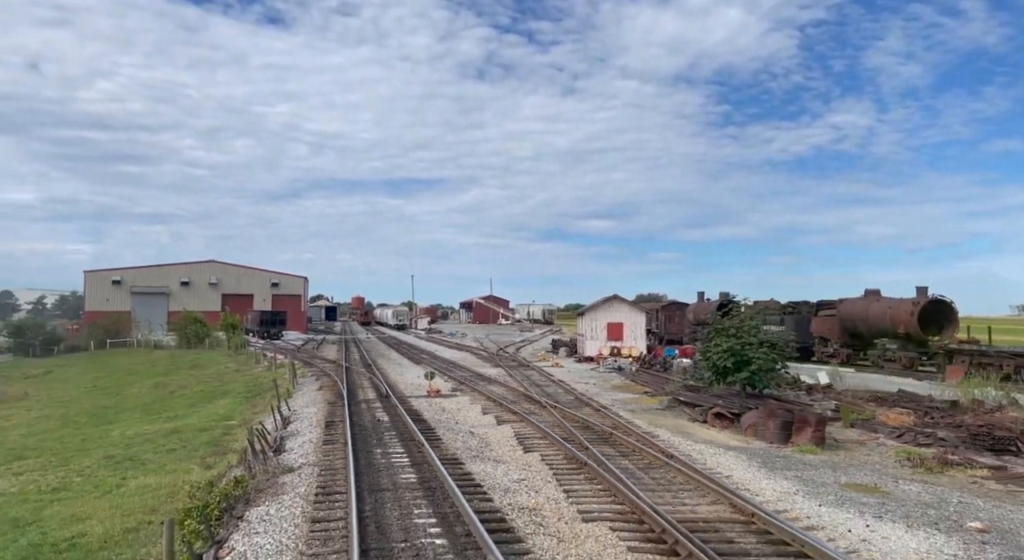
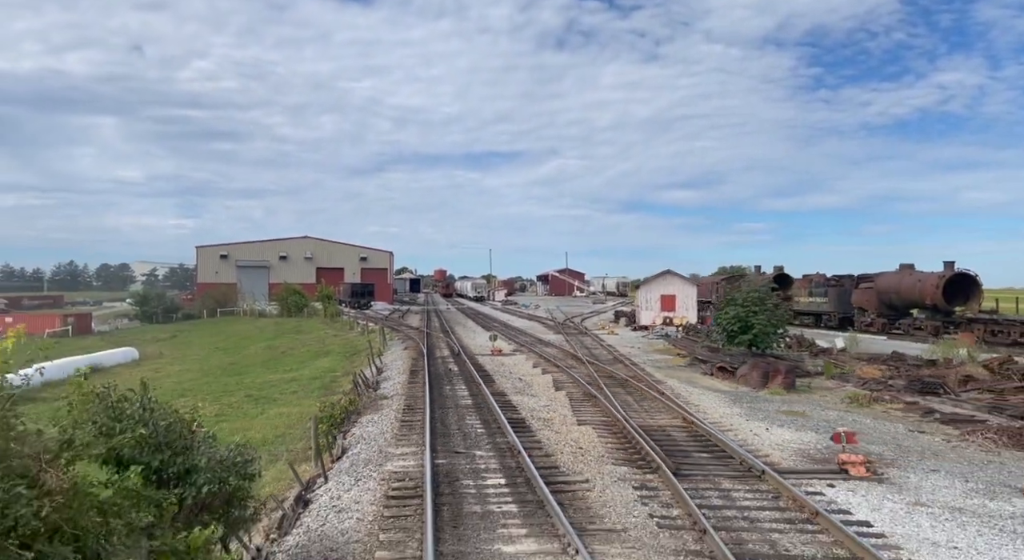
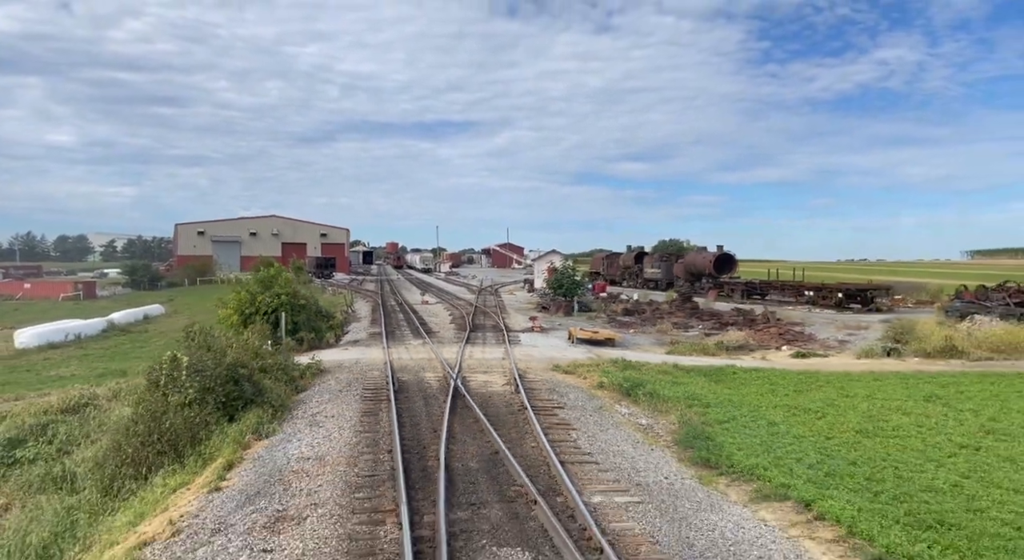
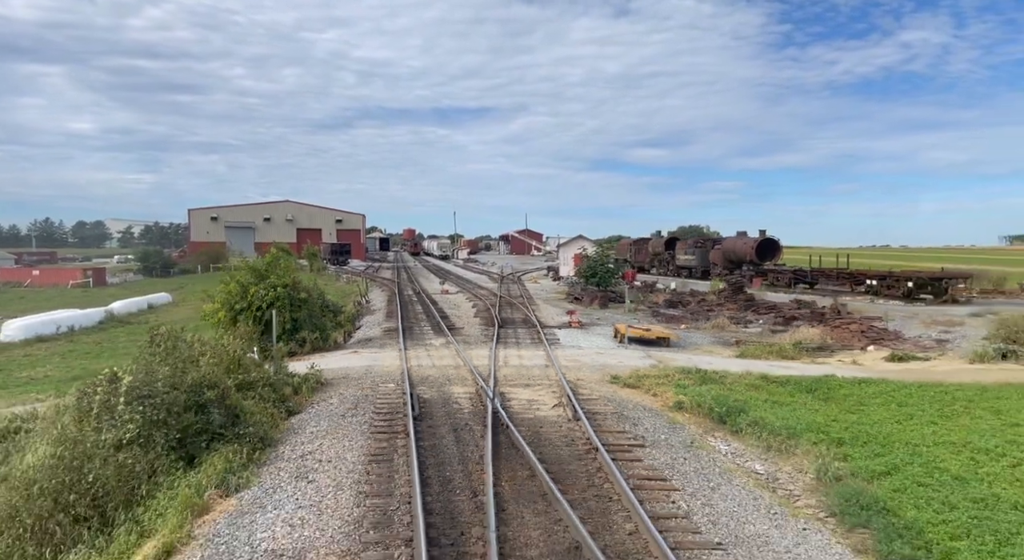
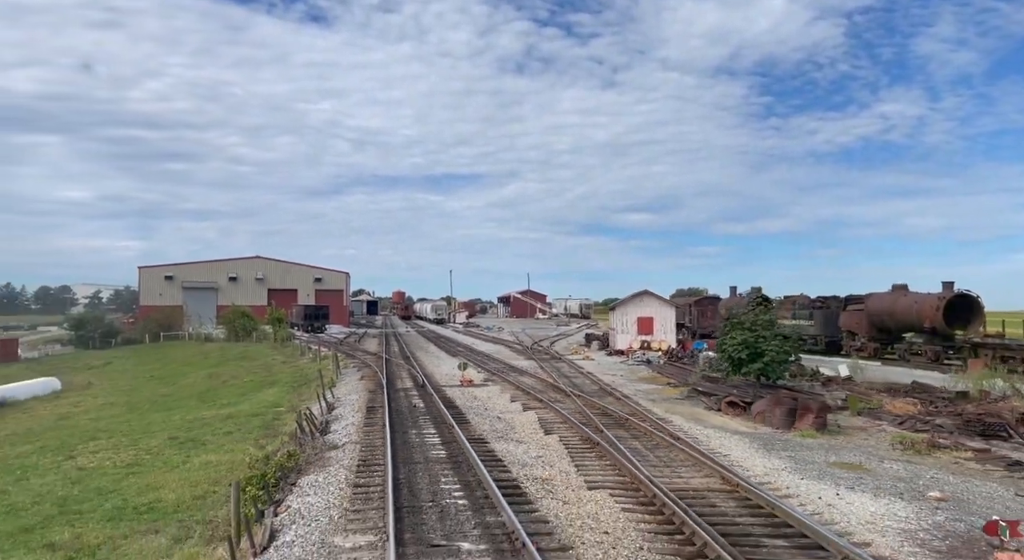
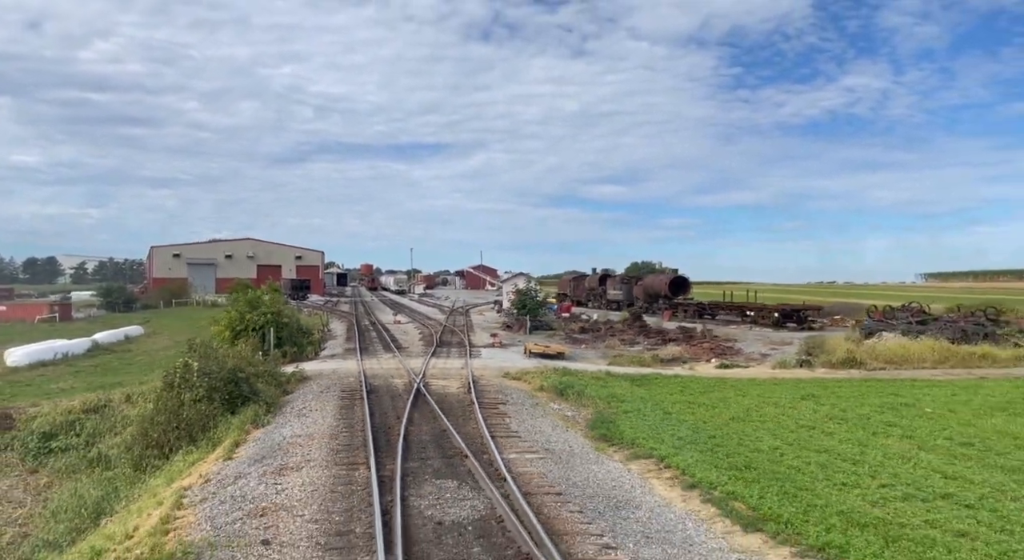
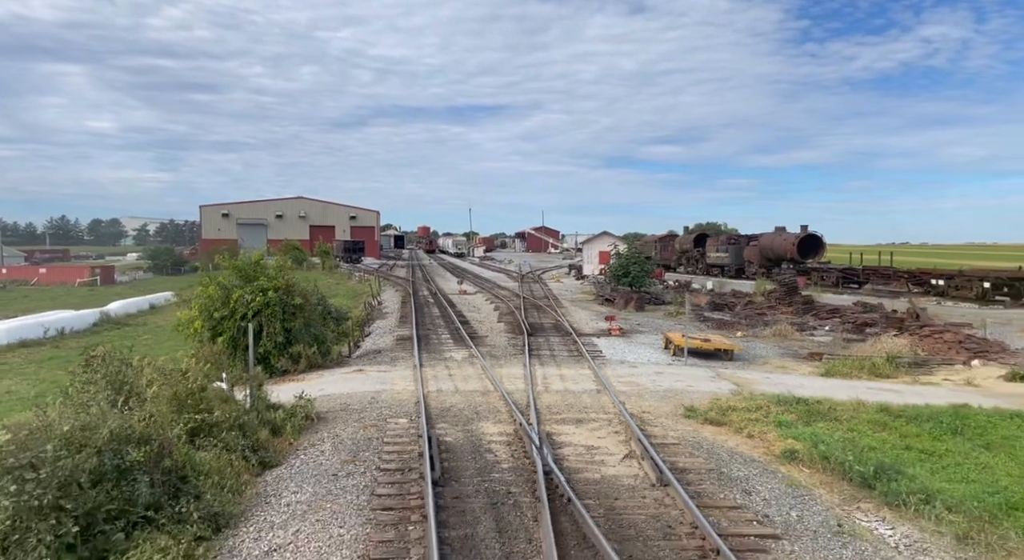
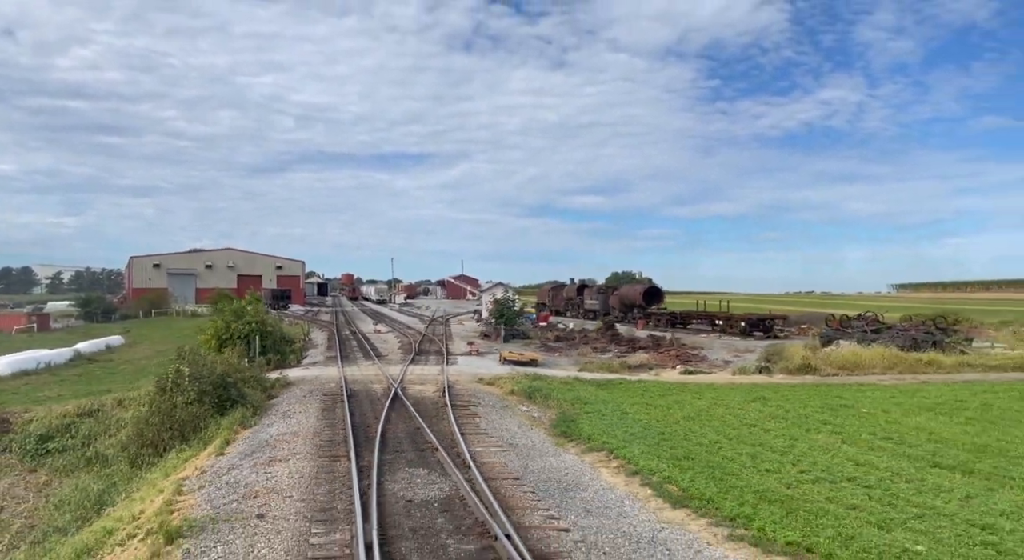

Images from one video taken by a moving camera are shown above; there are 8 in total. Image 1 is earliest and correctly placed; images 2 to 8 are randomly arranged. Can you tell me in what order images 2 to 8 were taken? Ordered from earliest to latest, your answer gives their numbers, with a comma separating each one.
5, 2, 7, 4, 3, 6, 8
